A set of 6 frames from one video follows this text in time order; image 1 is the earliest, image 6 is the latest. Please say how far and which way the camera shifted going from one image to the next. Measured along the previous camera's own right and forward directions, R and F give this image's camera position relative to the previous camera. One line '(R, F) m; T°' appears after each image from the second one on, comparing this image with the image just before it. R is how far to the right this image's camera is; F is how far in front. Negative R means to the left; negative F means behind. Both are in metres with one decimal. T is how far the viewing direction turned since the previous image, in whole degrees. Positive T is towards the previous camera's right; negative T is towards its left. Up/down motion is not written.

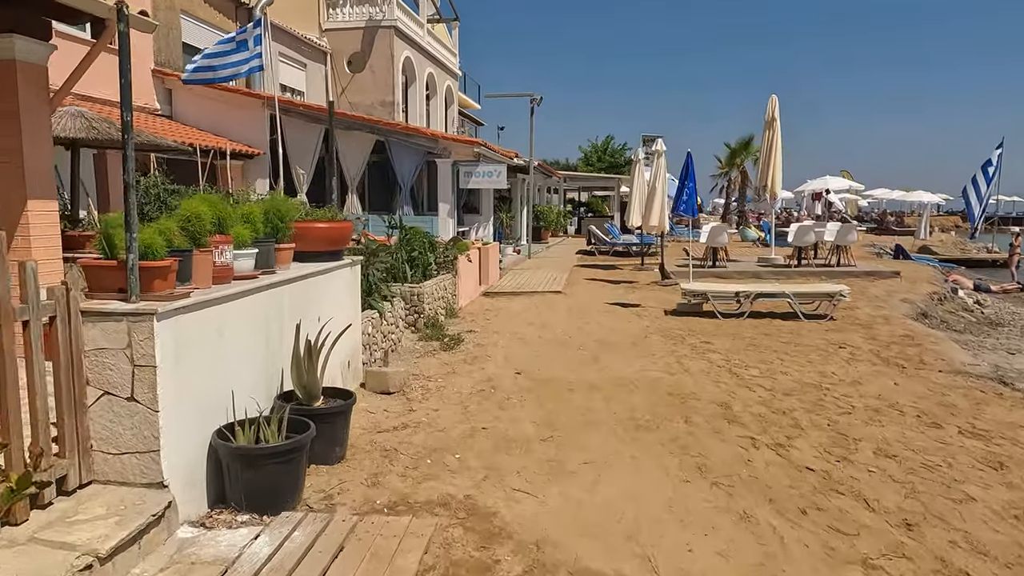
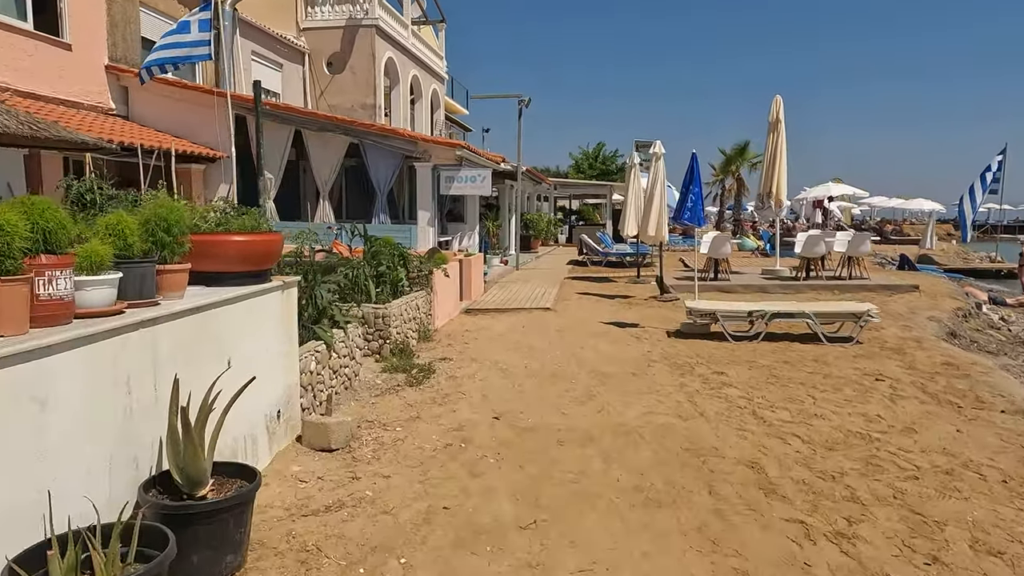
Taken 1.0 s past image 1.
(+0.1, +1.3) m; +1°
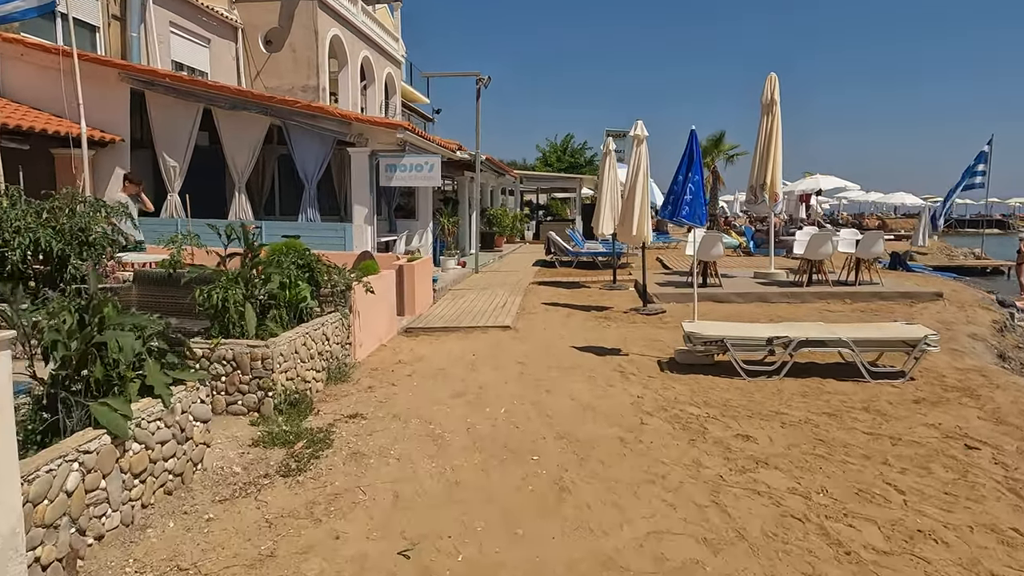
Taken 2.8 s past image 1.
(+0.3, +2.4) m; +3°
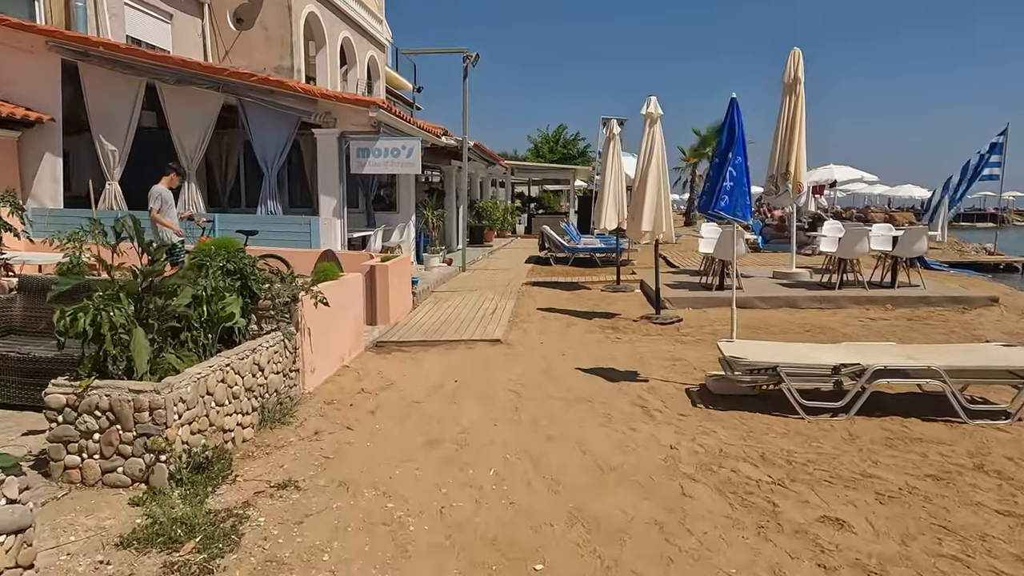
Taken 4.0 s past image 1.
(0.0, +1.7) m; +1°
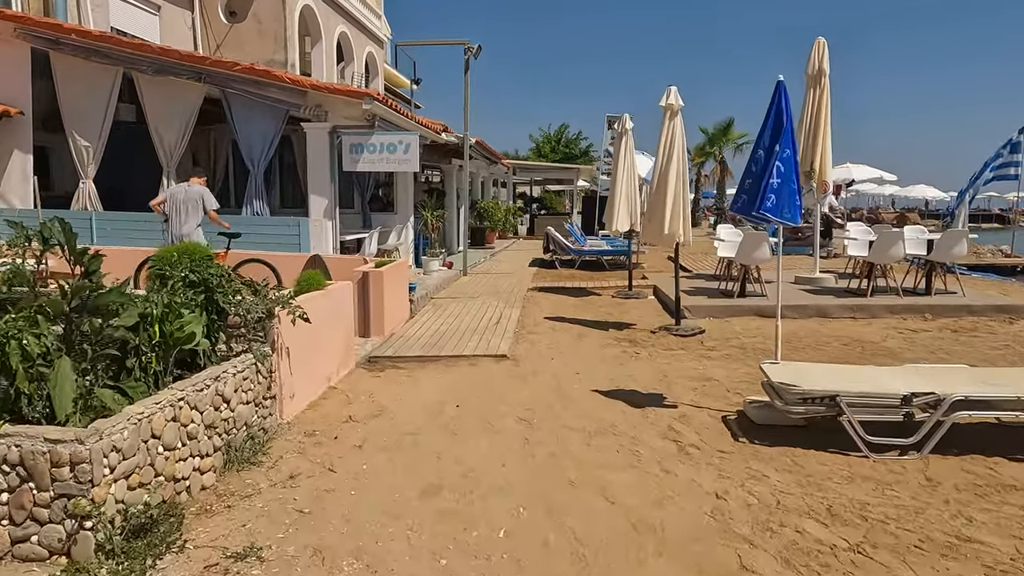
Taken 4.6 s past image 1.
(-0.1, +0.8) m; 0°
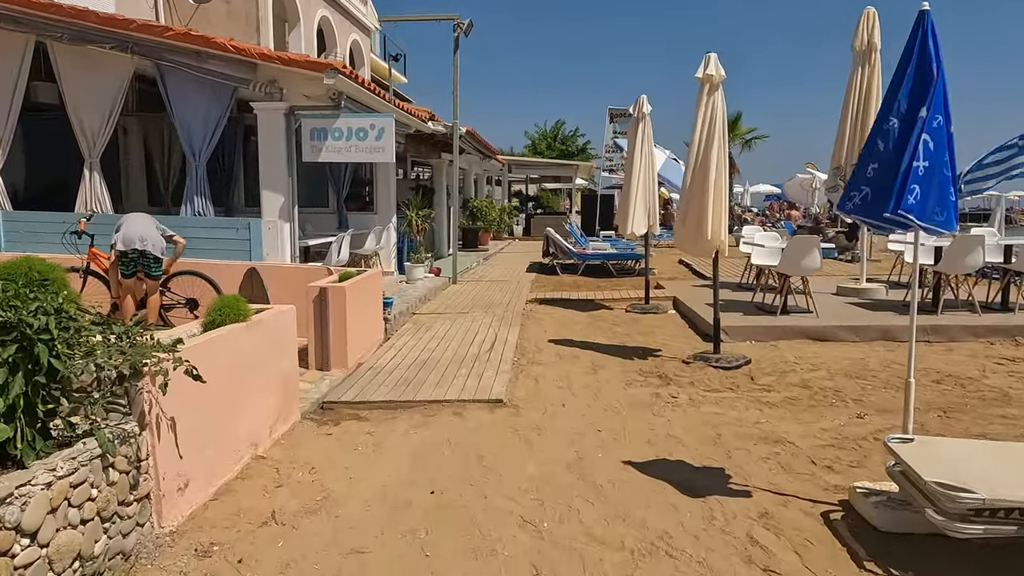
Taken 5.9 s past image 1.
(0.0, +1.8) m; 0°
